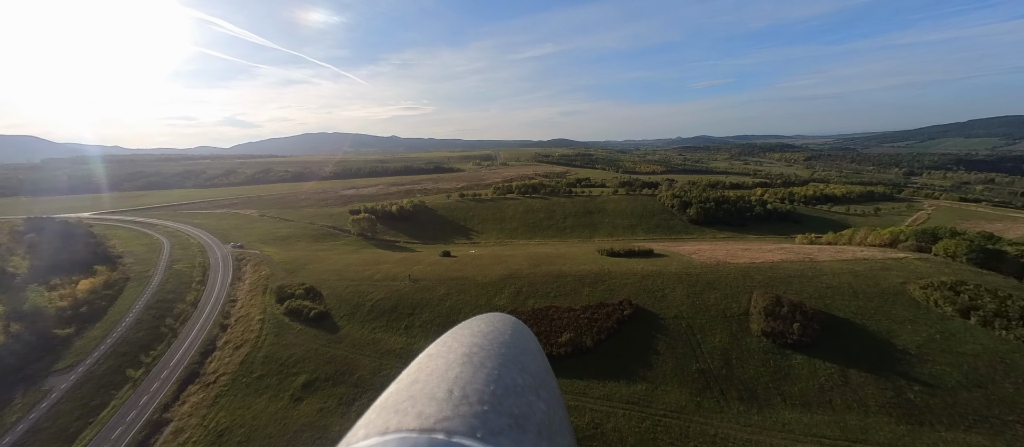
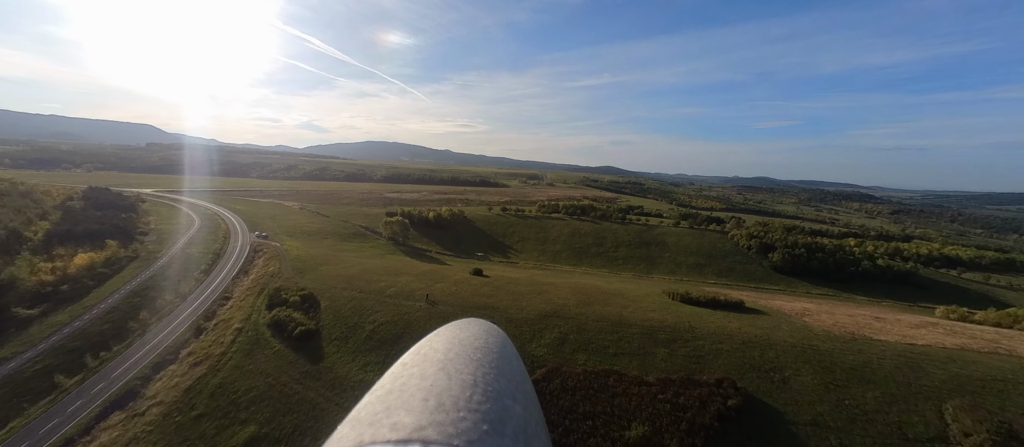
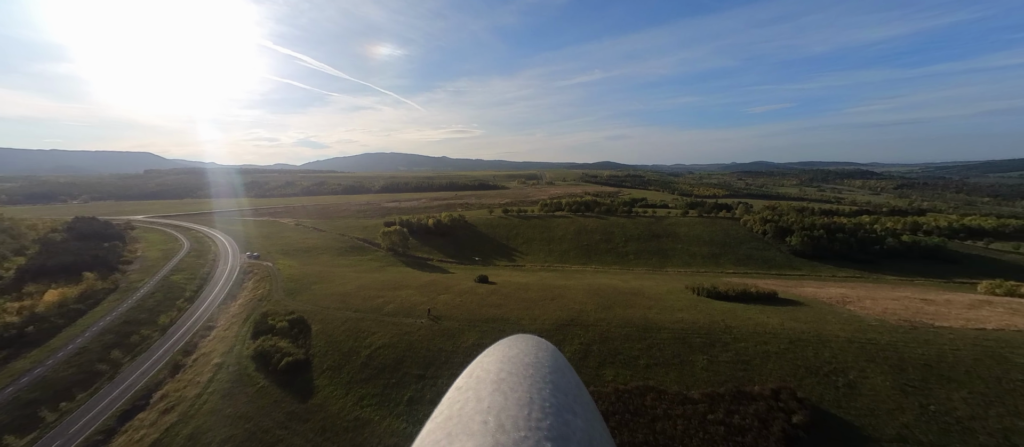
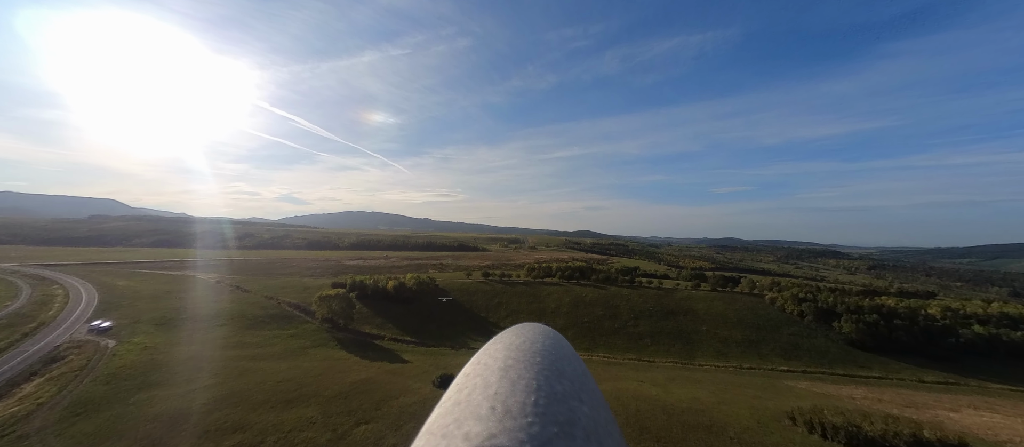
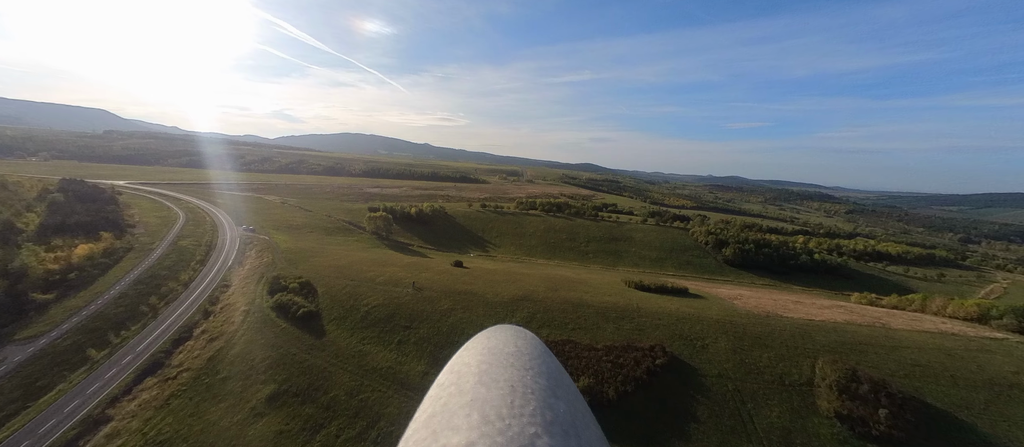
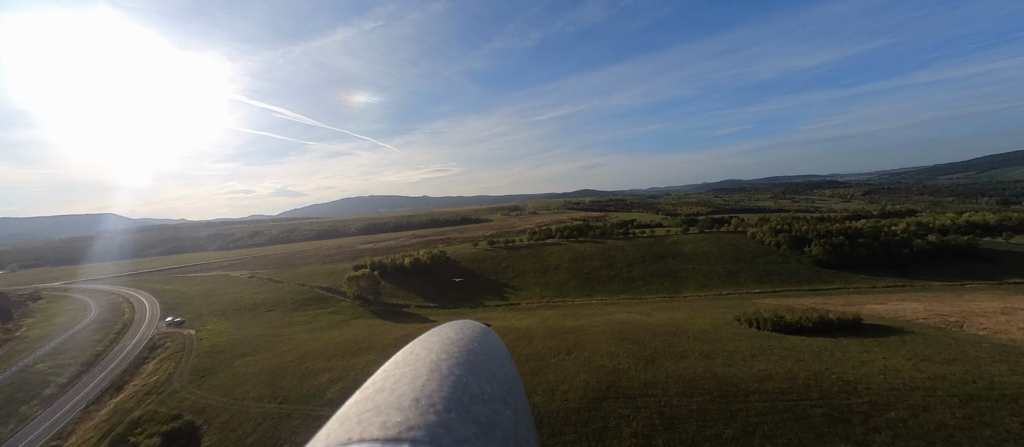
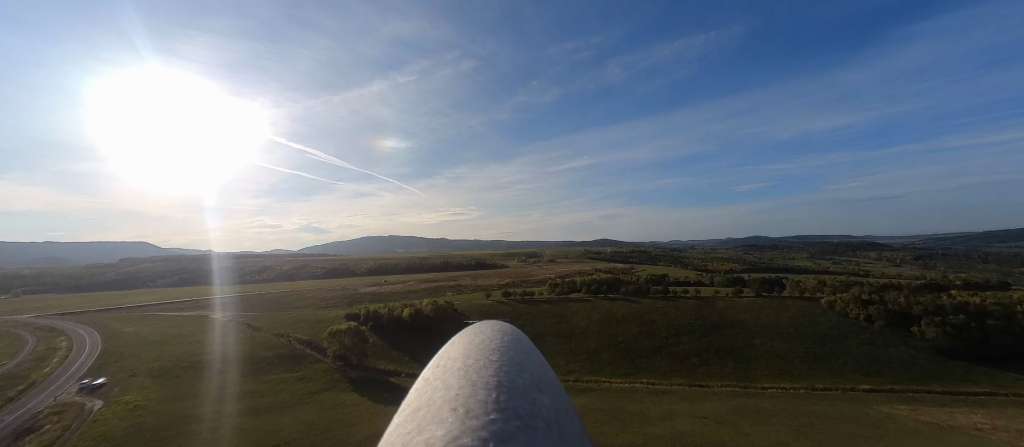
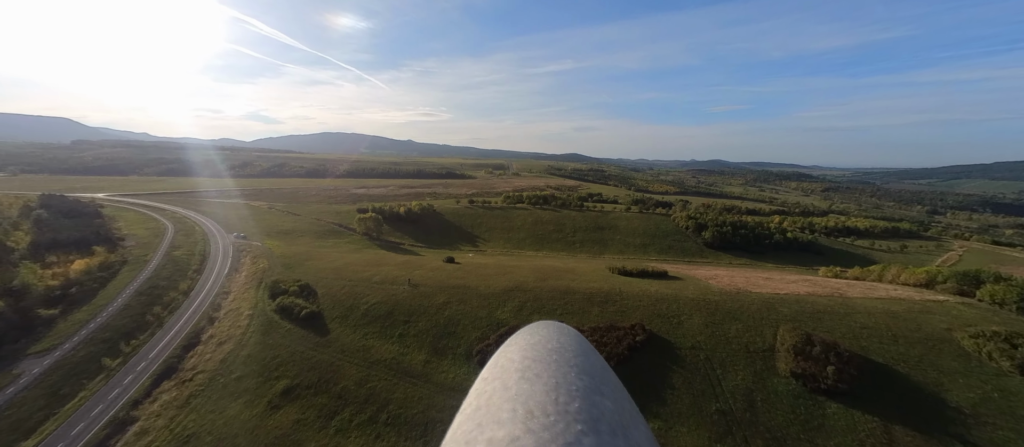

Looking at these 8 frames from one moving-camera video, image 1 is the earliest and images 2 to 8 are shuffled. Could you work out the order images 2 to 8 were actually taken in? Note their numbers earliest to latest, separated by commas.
8, 5, 2, 3, 6, 4, 7
